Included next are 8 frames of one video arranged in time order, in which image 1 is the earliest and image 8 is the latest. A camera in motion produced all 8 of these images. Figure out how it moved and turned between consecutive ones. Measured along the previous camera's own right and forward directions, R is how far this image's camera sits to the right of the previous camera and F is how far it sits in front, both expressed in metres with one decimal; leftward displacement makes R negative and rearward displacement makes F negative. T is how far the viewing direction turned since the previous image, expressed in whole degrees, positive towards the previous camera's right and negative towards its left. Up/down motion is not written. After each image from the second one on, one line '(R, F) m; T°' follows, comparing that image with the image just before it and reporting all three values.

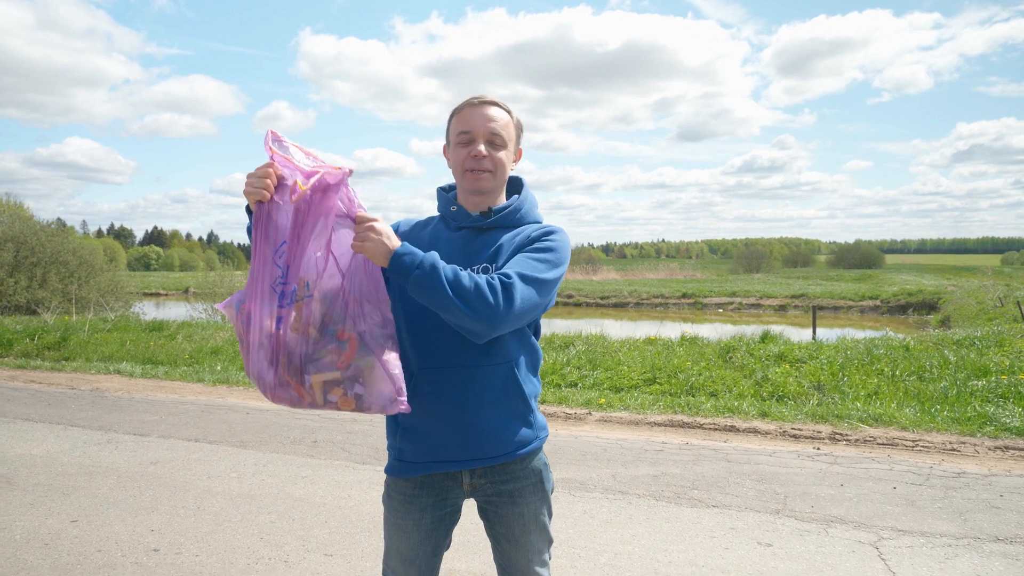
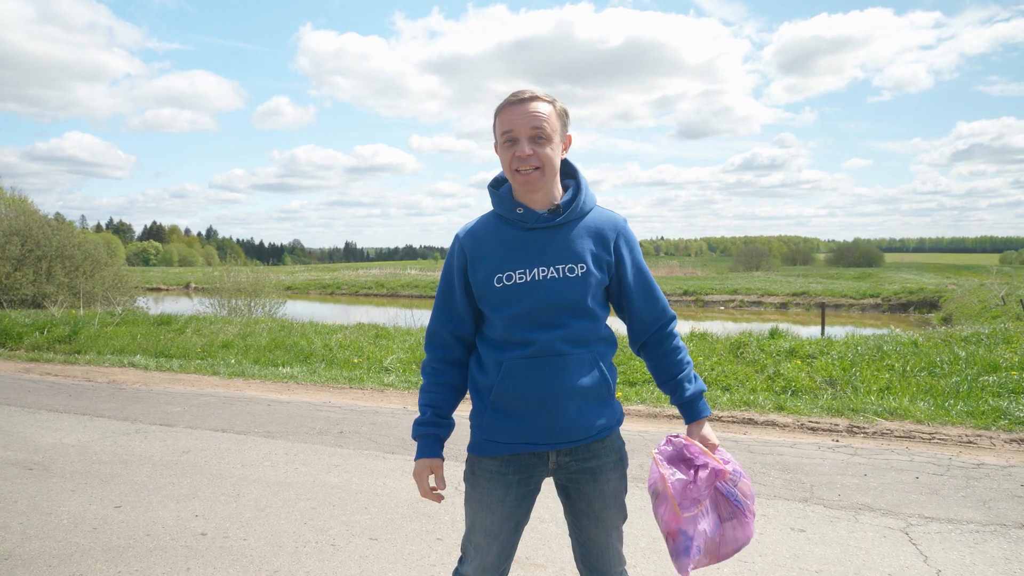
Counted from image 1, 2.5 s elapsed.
(-0.2, -0.1) m; 0°
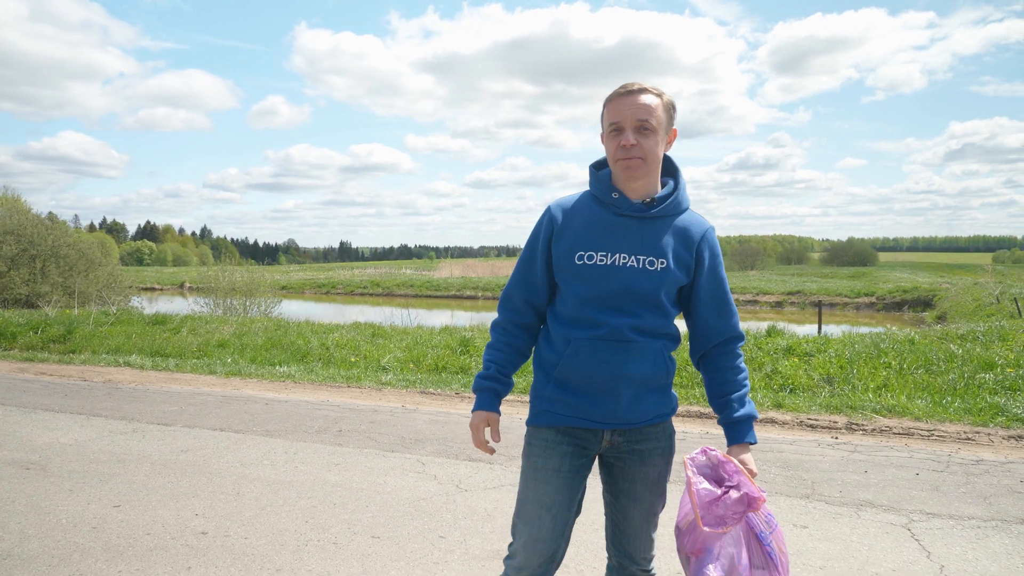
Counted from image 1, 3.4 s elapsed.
(0.0, 0.0) m; 0°
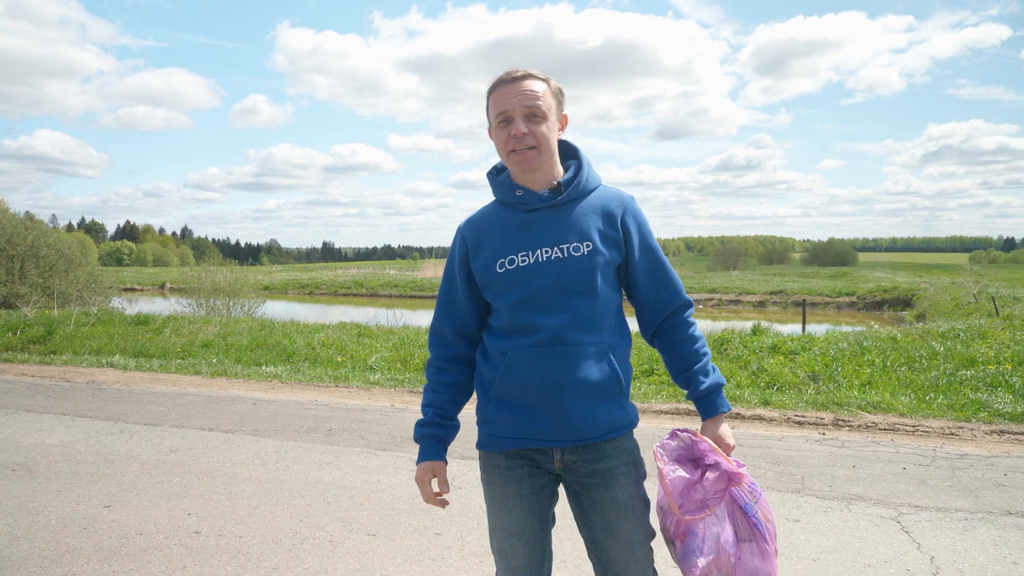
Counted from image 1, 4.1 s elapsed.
(-0.1, 0.0) m; +1°
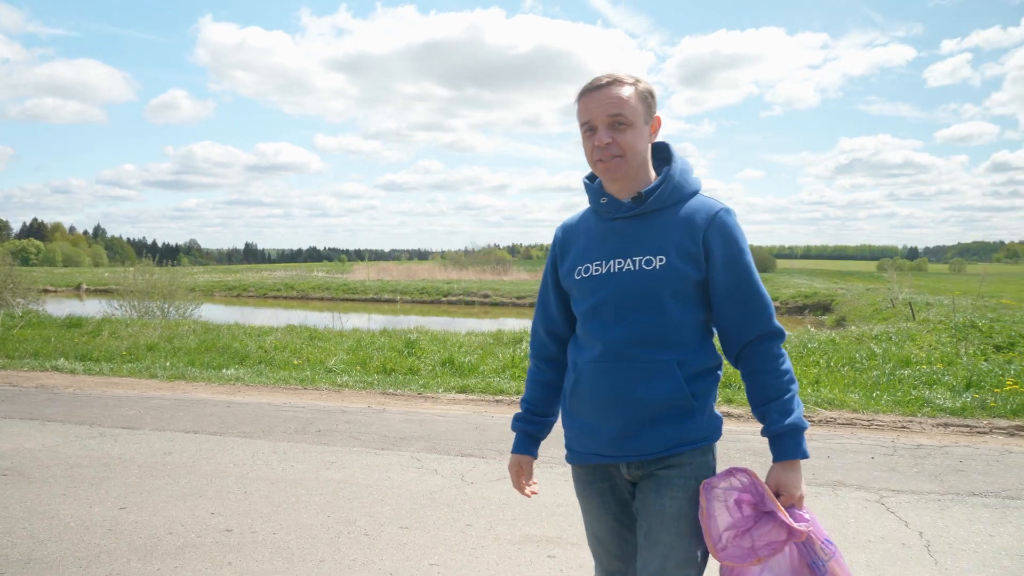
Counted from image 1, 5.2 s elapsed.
(-0.6, -0.2) m; +6°
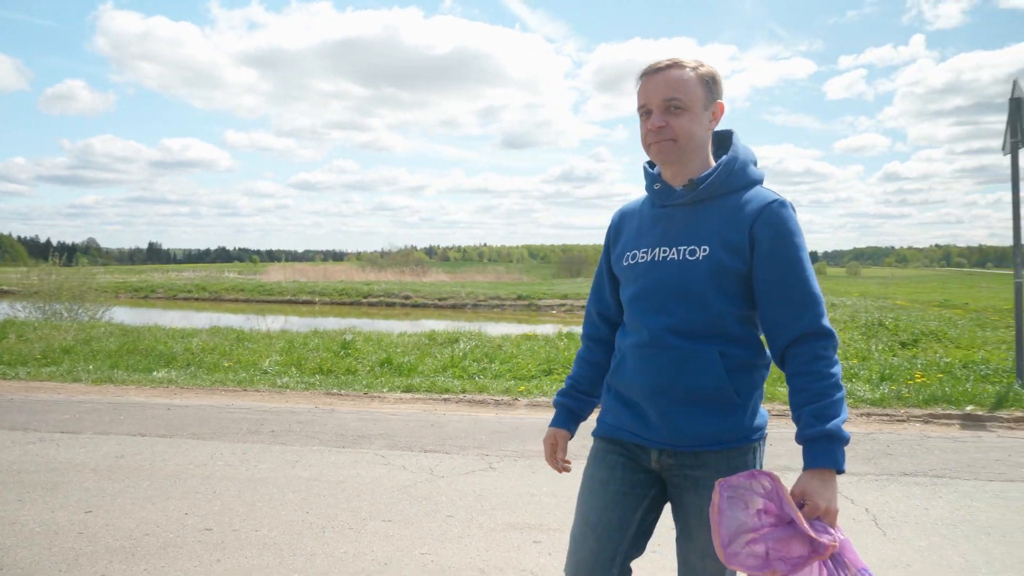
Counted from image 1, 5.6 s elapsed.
(-0.3, -0.1) m; +7°
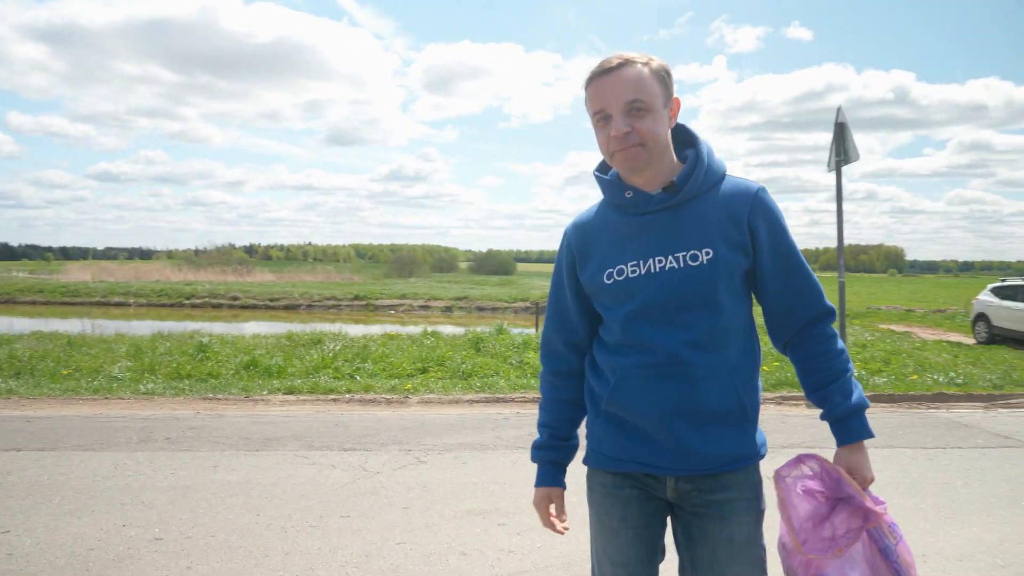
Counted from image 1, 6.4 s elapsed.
(-0.7, -0.1) m; +13°
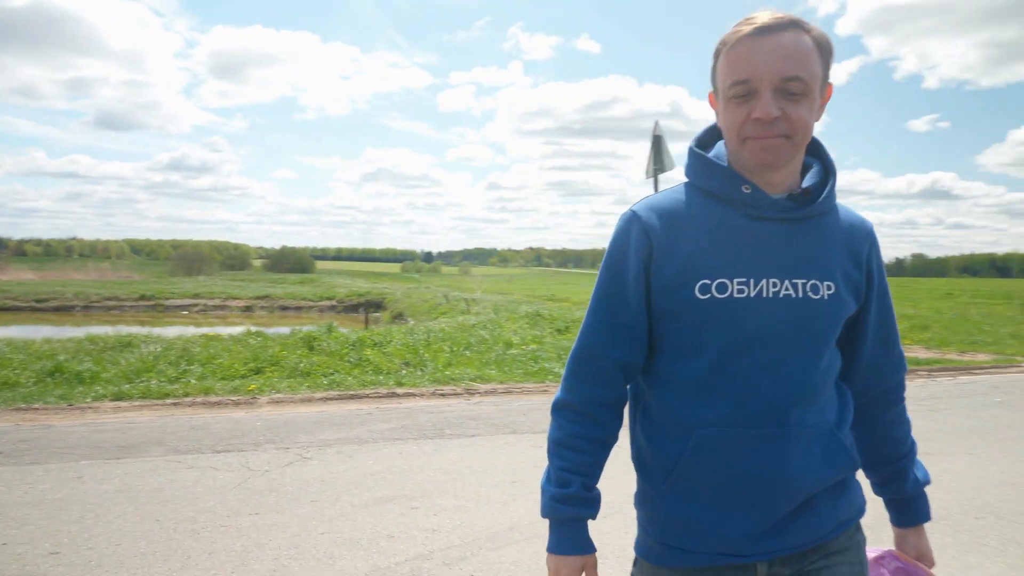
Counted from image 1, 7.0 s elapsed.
(-0.6, -0.3) m; +15°
